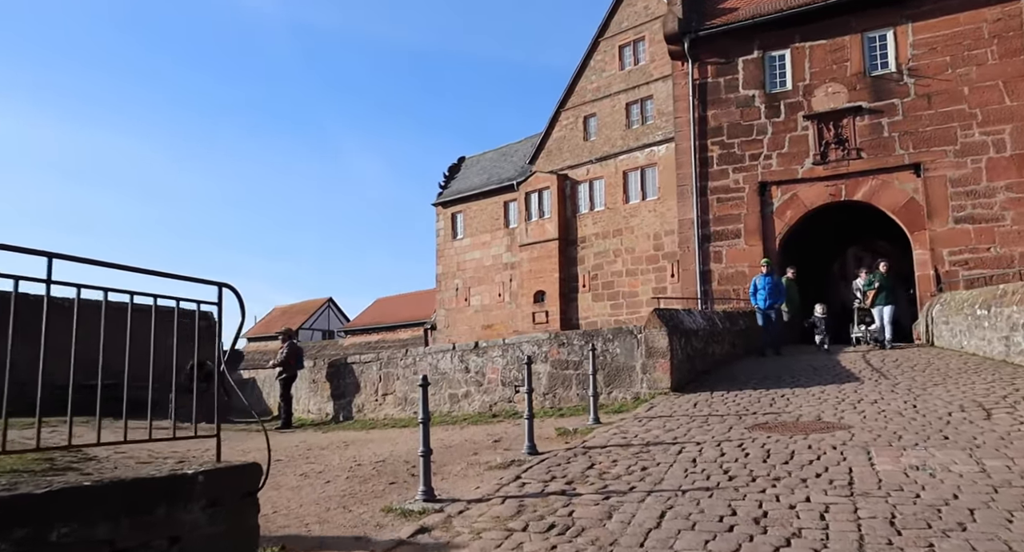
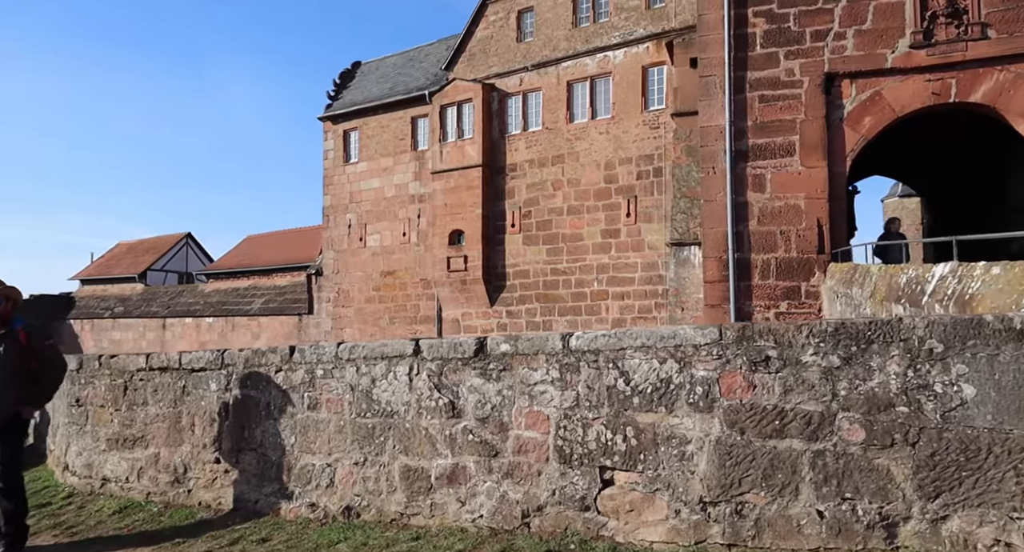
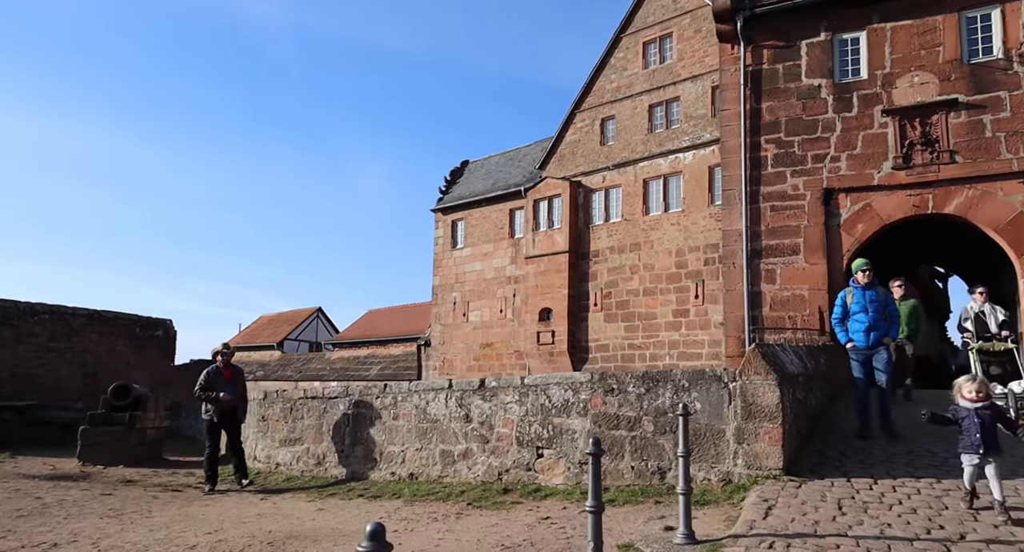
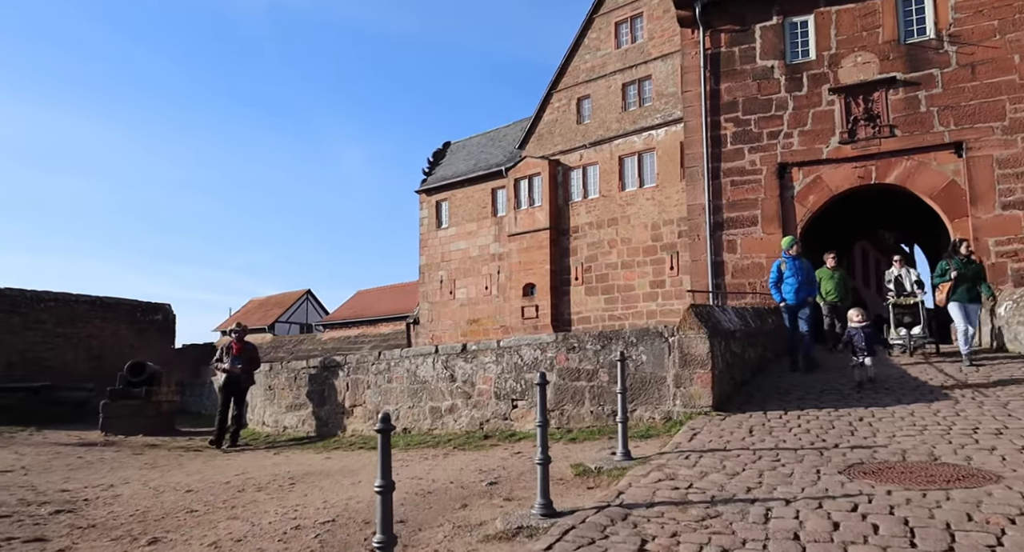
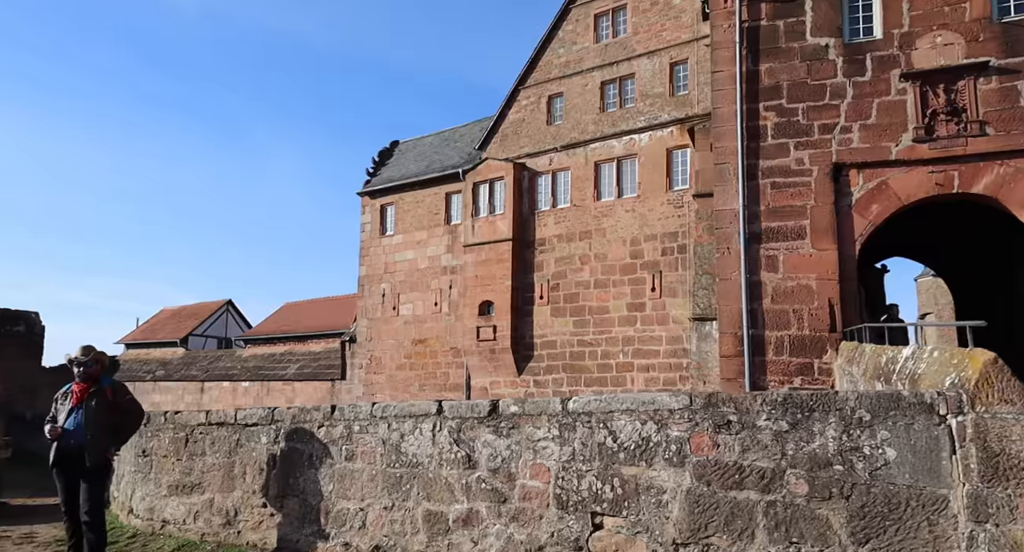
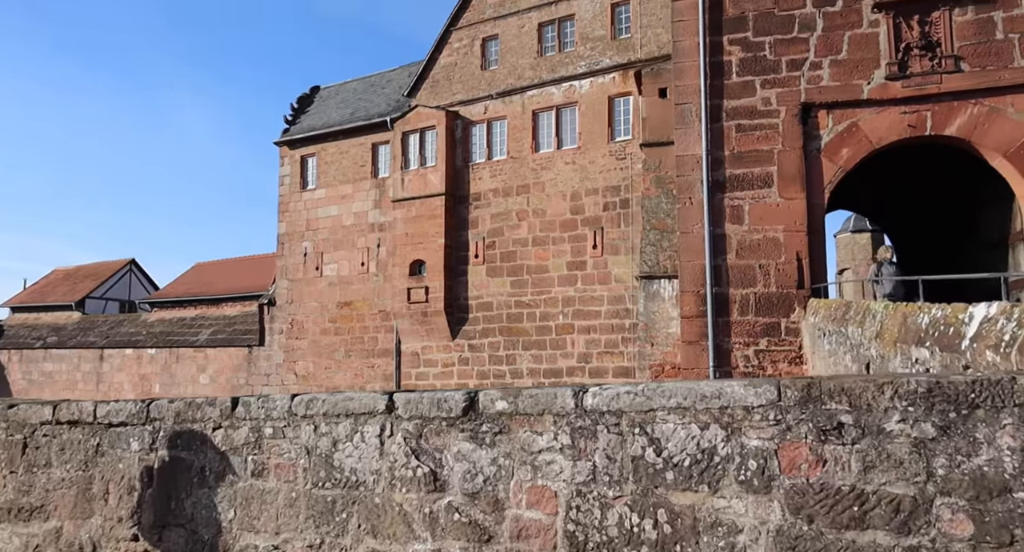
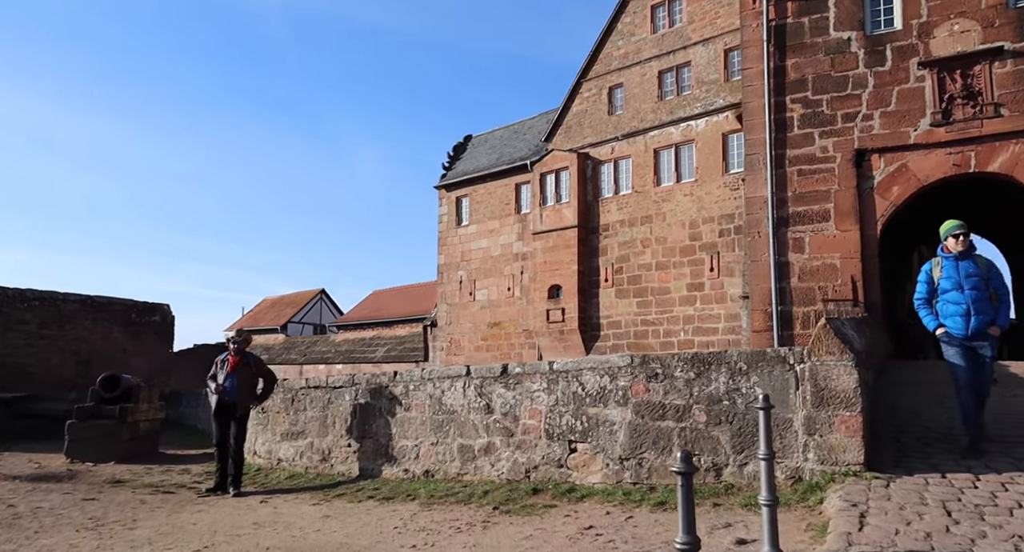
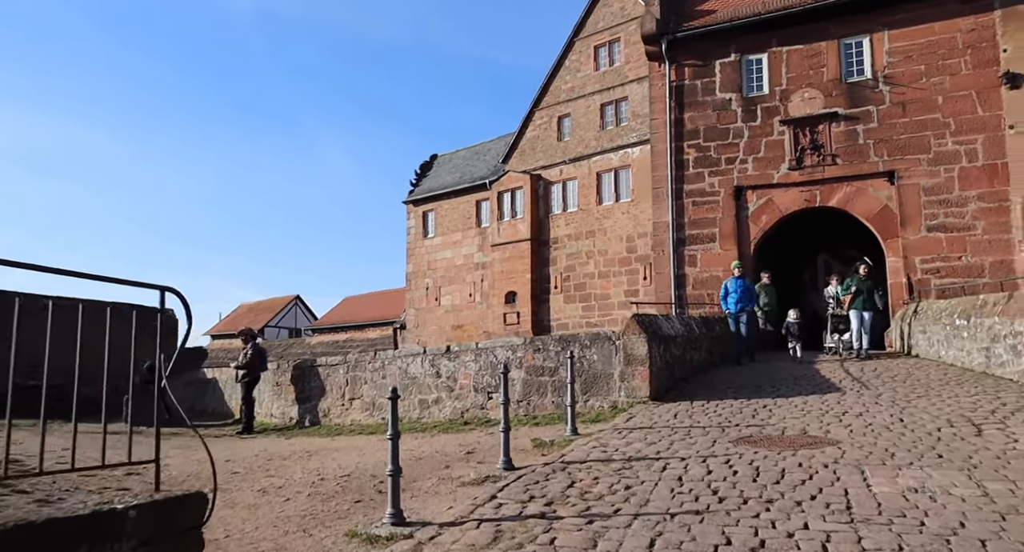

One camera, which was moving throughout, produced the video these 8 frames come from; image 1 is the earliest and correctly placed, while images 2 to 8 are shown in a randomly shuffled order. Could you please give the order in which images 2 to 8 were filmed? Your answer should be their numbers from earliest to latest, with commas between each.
8, 4, 3, 7, 5, 2, 6
